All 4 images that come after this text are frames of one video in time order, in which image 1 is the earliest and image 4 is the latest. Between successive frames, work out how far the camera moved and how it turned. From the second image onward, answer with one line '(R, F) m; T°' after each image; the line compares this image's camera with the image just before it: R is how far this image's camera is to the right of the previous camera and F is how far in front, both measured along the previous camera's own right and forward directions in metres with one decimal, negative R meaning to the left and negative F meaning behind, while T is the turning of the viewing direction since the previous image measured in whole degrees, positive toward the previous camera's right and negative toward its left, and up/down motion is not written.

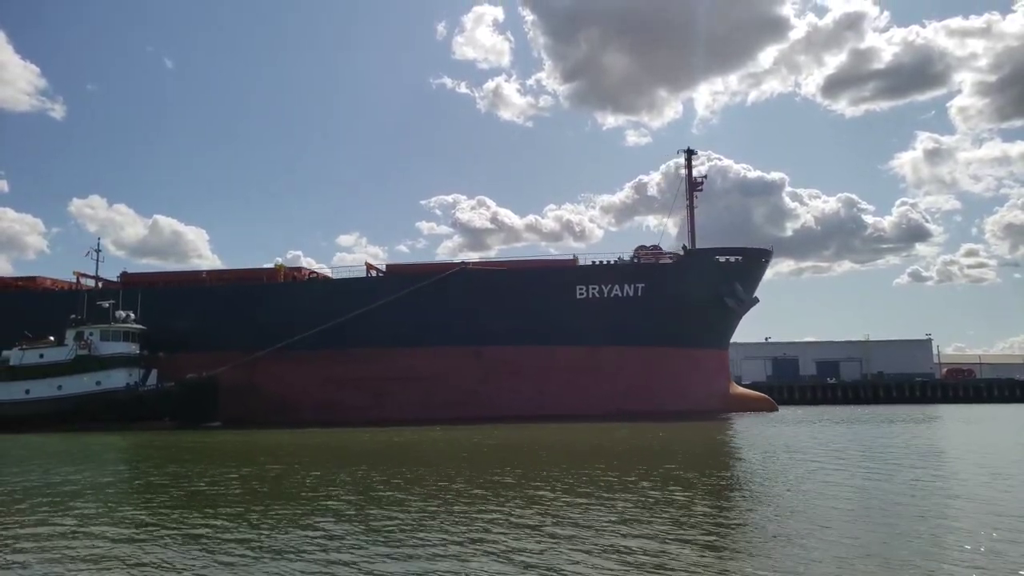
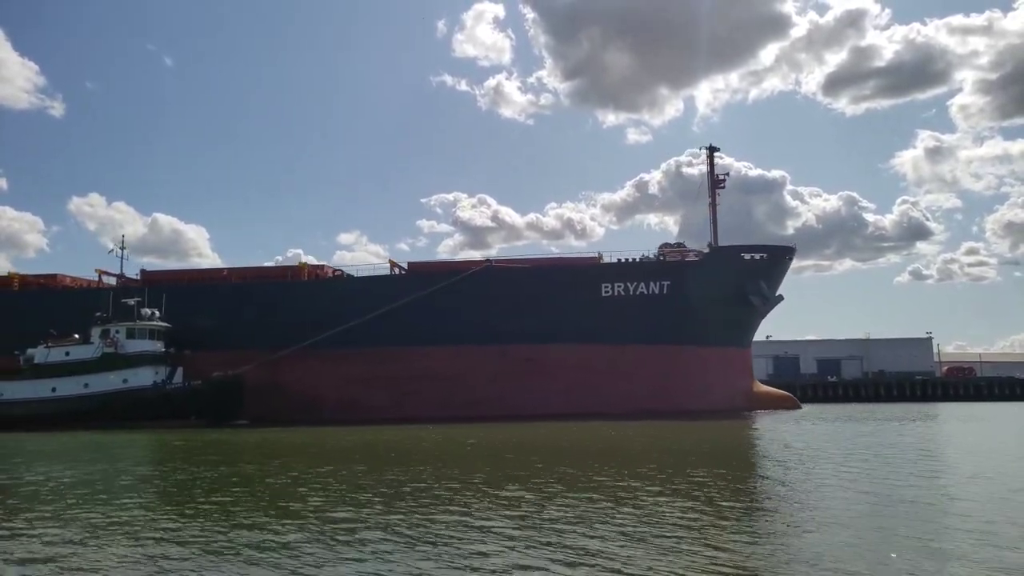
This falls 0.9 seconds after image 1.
(-0.6, +0.1) m; 0°
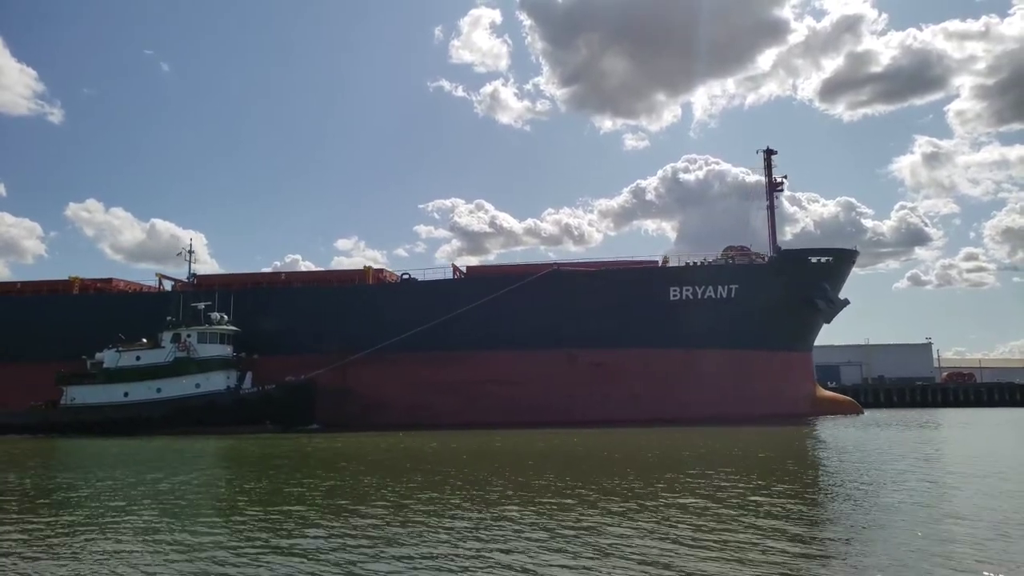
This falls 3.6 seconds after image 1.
(-1.7, +0.2) m; 0°
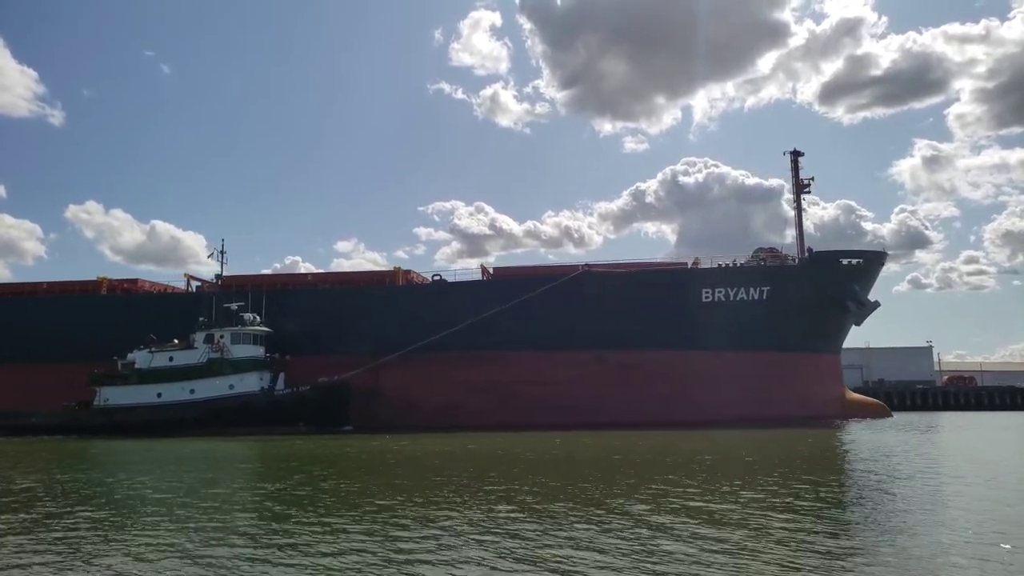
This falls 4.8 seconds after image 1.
(-0.8, +0.1) m; 0°
